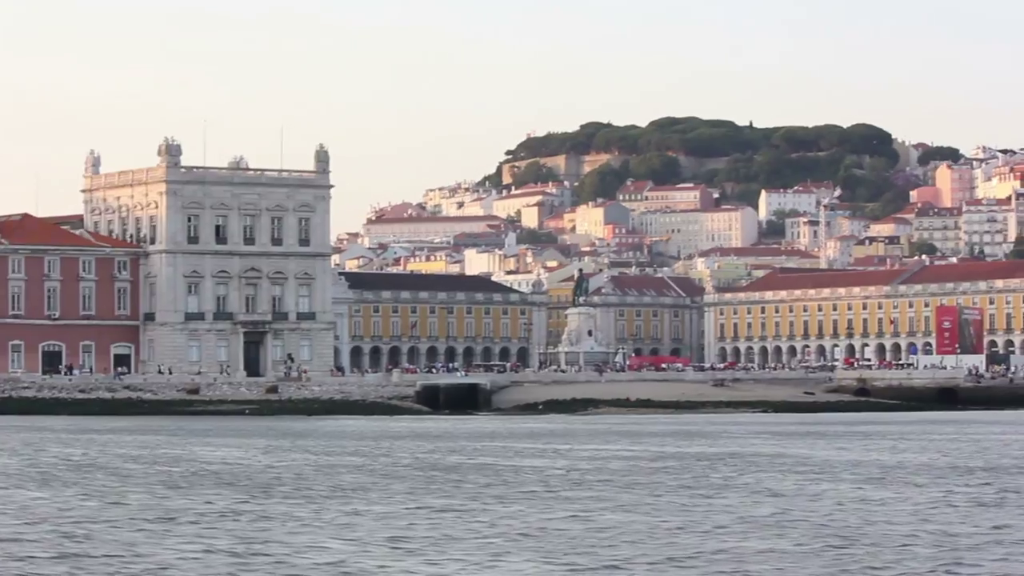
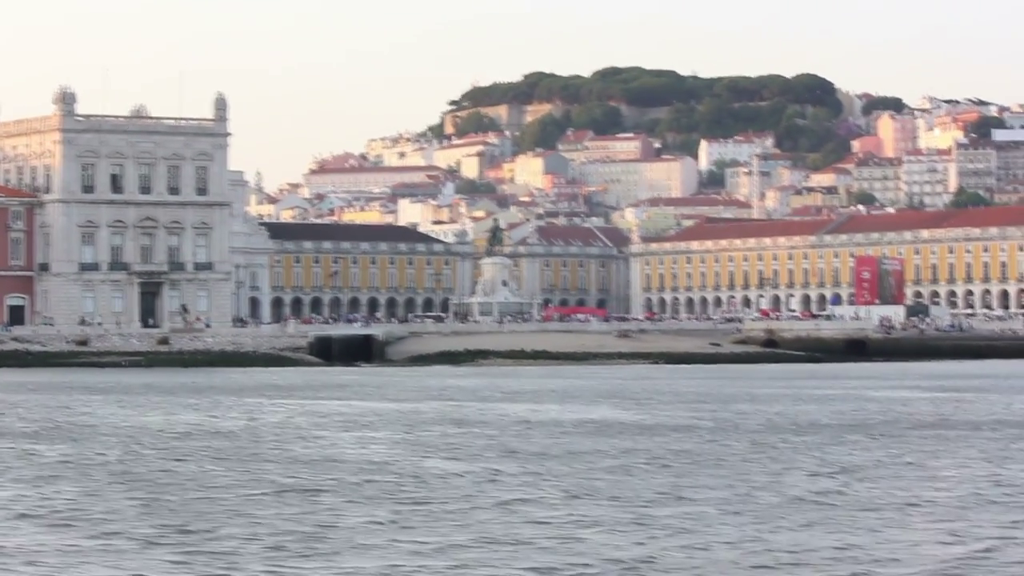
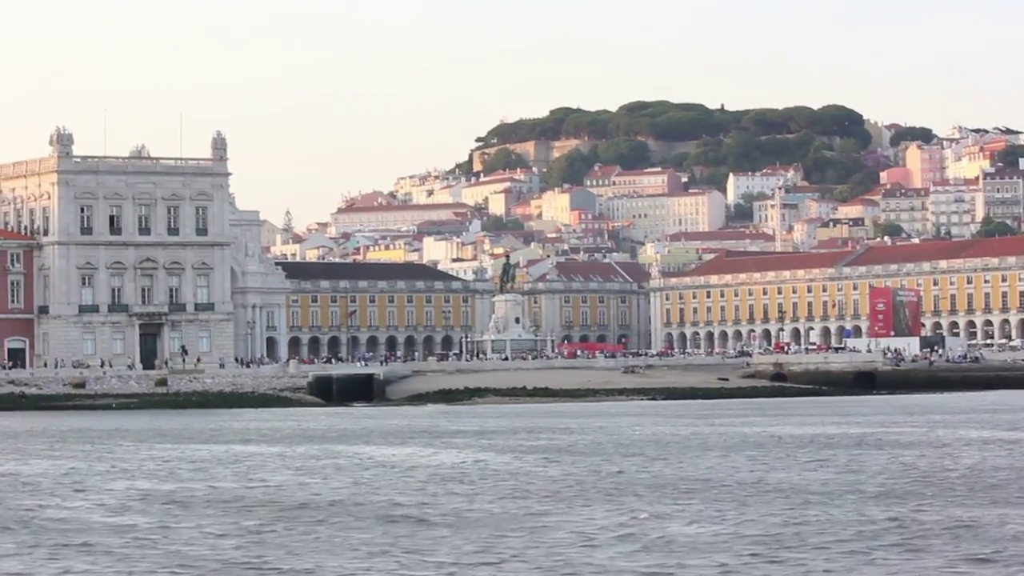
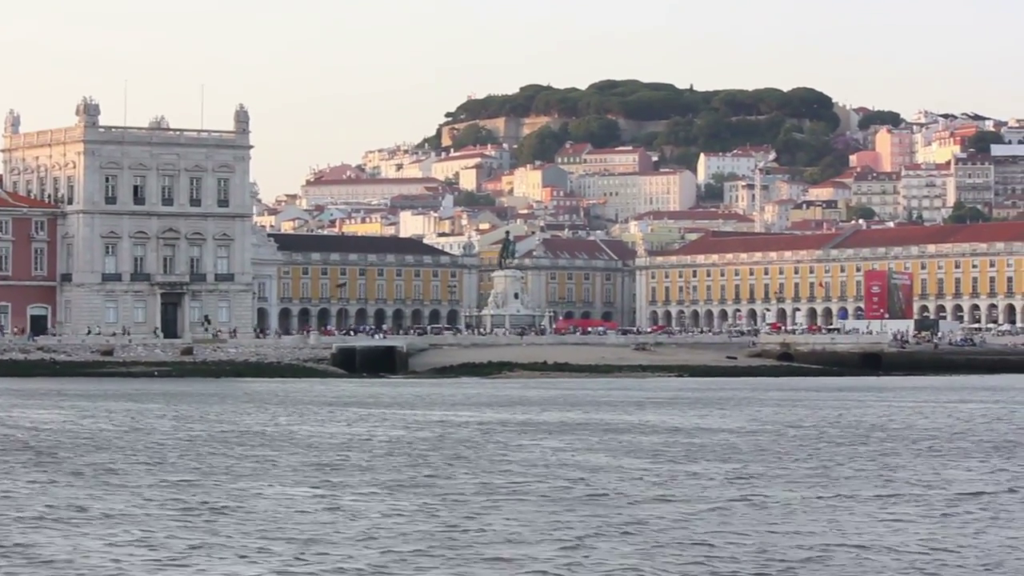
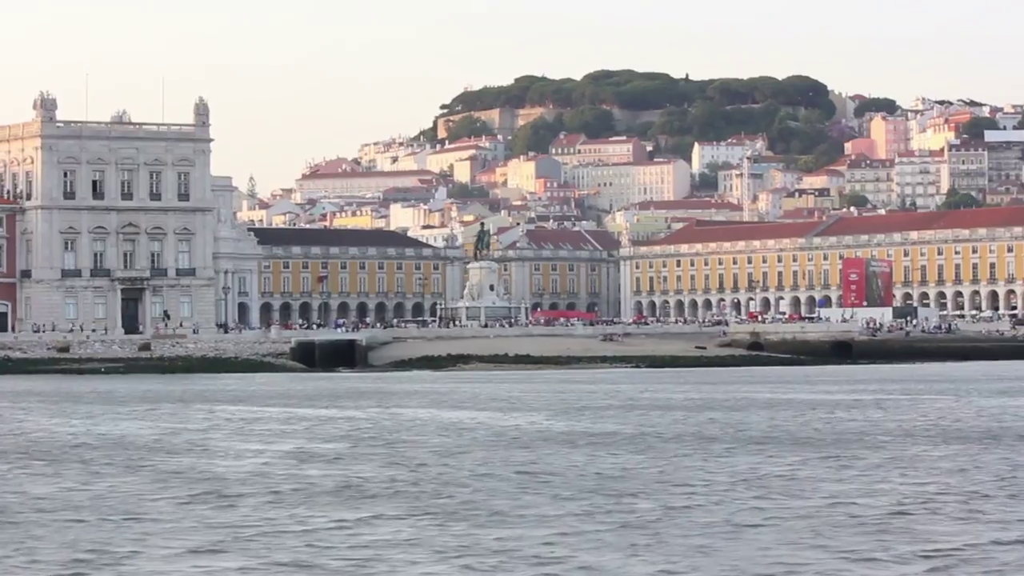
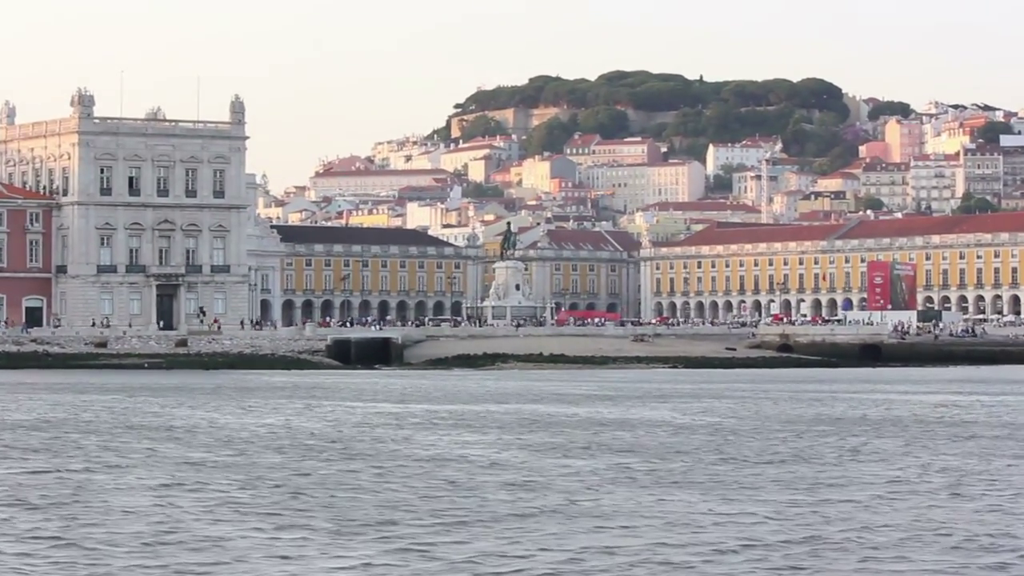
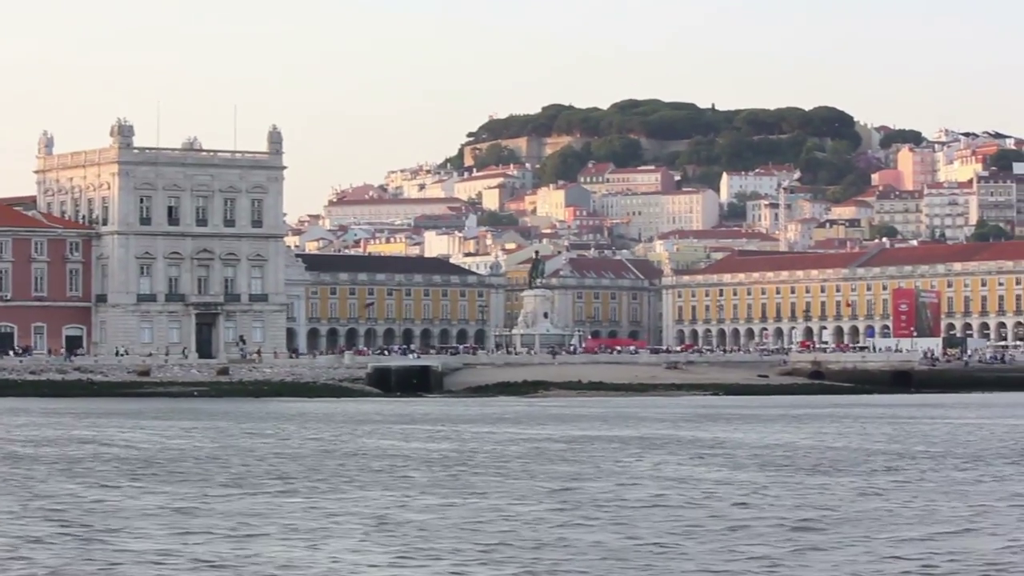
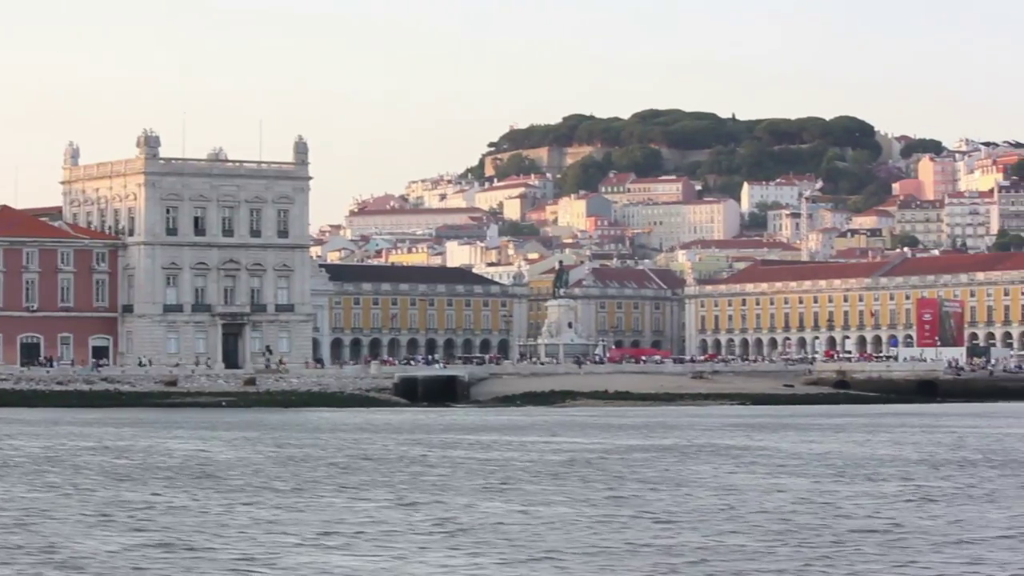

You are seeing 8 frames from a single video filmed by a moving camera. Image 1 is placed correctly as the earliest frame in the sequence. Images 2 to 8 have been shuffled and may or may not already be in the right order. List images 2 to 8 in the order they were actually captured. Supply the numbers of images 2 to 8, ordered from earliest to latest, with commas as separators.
8, 7, 4, 6, 2, 5, 3
